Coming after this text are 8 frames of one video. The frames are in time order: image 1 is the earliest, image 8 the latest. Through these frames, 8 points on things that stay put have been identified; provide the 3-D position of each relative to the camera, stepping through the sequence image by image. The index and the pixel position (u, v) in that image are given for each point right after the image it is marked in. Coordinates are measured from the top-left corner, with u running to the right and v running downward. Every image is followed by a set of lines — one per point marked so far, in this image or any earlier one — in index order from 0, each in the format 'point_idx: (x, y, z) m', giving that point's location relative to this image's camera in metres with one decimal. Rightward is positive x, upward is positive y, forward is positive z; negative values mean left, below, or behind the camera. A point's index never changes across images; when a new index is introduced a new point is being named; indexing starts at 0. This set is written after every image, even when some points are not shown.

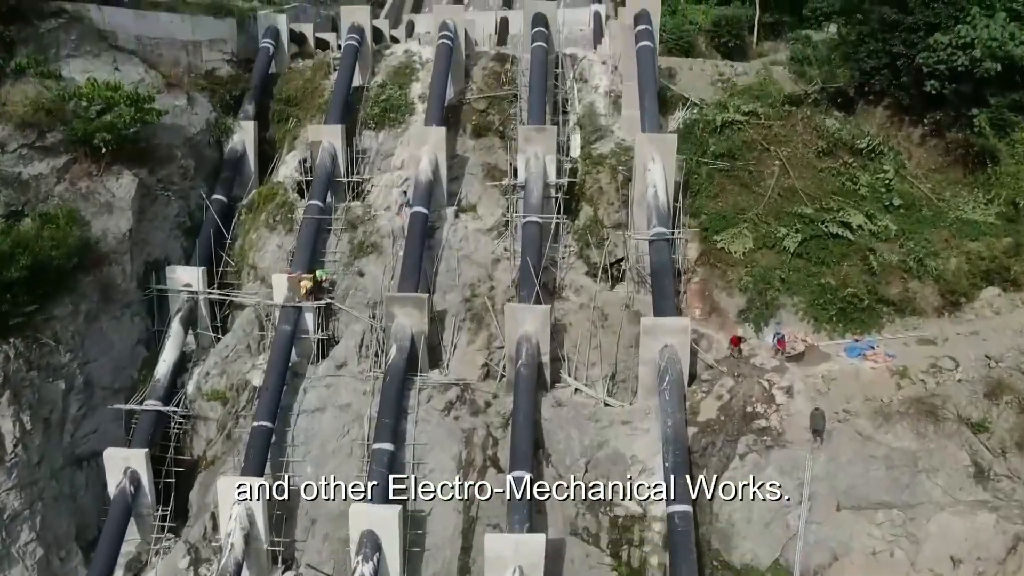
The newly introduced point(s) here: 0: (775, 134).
0: (+5.8, +3.4, +17.2) m
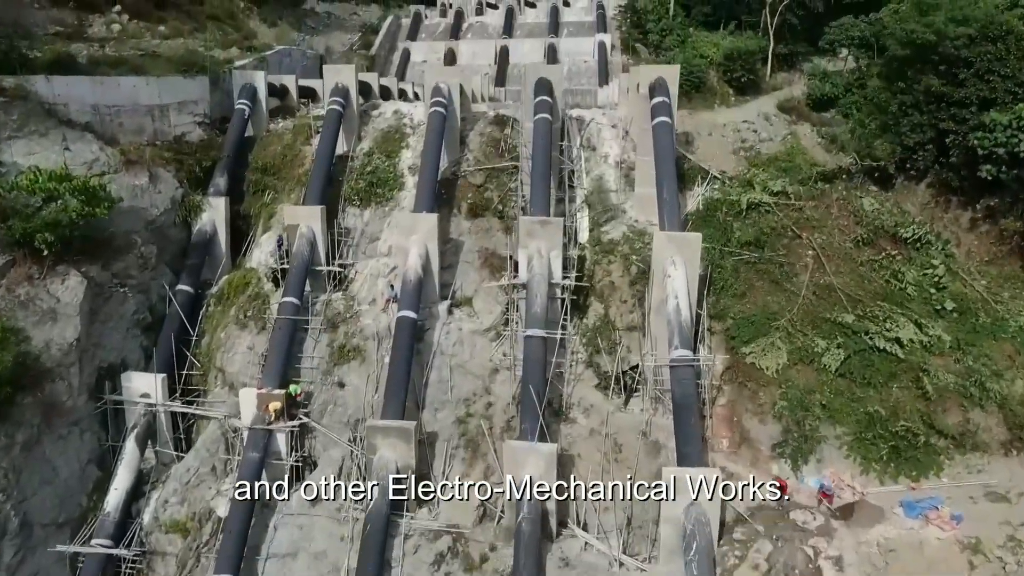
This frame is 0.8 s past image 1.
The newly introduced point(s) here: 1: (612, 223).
0: (+5.8, +1.4, +15.3) m
1: (+2.0, +1.3, +15.8) m
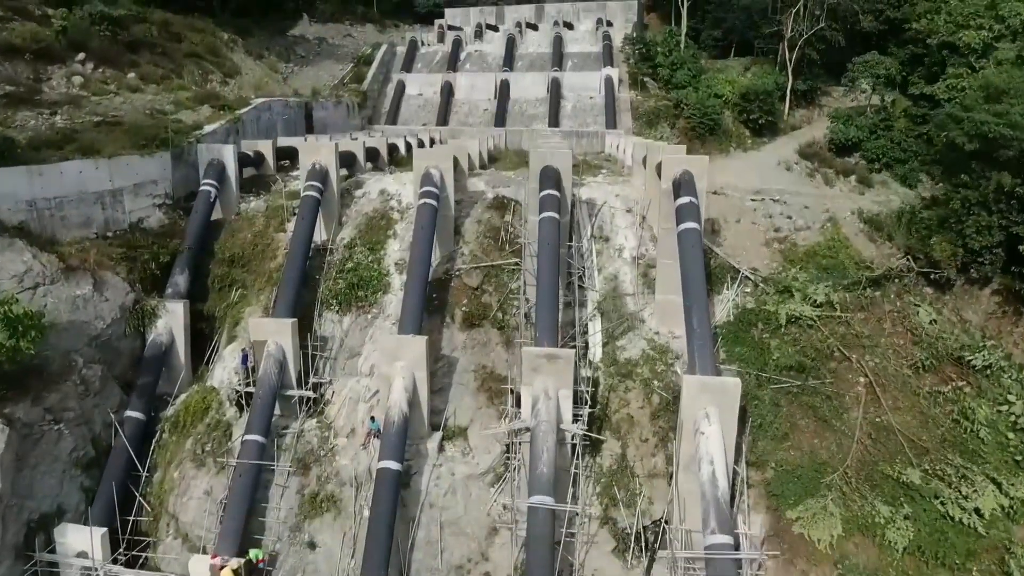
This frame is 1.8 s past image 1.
0: (+5.8, -0.8, +13.2) m
1: (+2.0, -0.9, +13.7) m
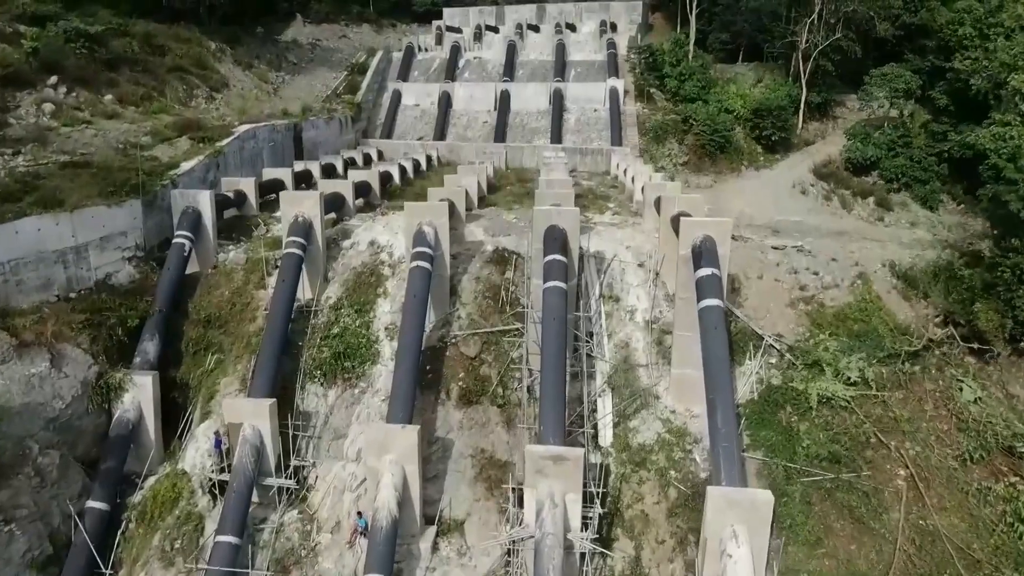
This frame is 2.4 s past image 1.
0: (+5.8, -2.0, +11.9) m
1: (+2.1, -2.0, +12.4) m
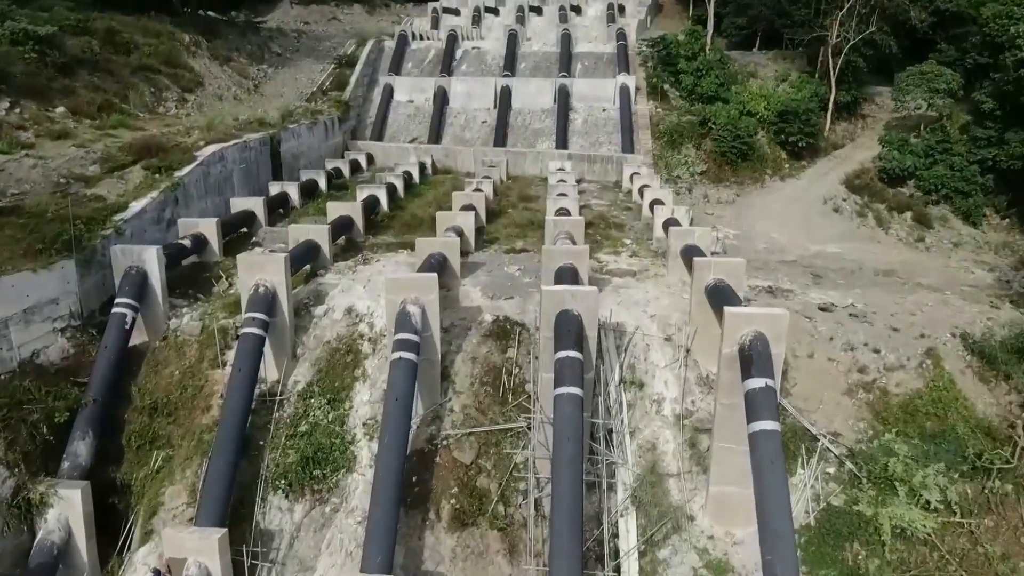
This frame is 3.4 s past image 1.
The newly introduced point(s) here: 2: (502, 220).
0: (+5.9, -3.3, +9.7) m
1: (+2.1, -3.4, +10.2) m
2: (-0.3, +1.6, +19.1) m
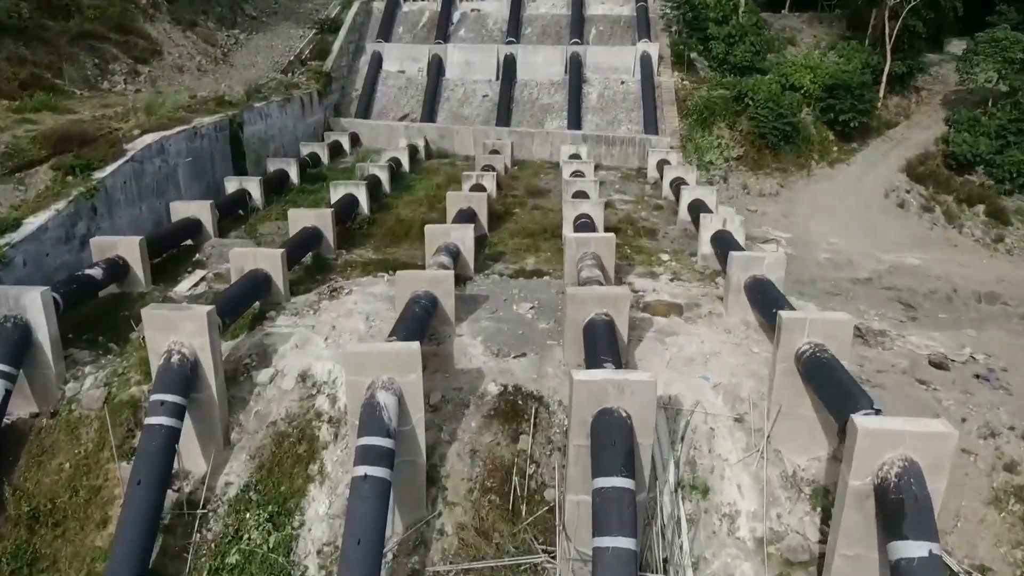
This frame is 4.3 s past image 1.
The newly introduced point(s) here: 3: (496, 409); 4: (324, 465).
0: (+6.0, -4.1, +6.5) m
1: (+2.3, -4.2, +7.0) m
2: (-0.1, +1.2, +15.6) m
3: (-0.2, -1.4, +9.0) m
4: (-2.1, -2.0, +8.6) m
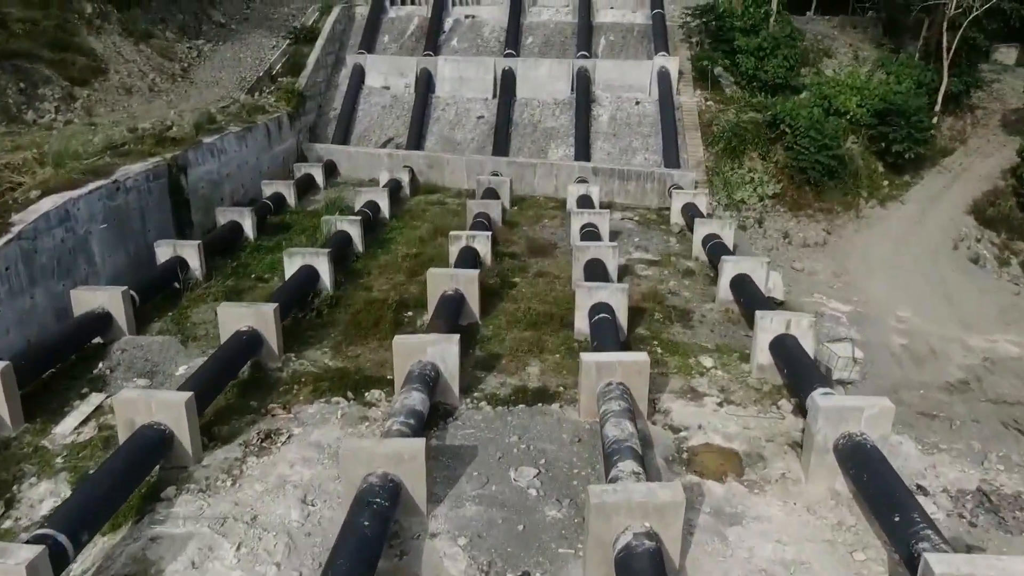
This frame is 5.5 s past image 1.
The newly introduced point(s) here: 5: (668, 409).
0: (+6.0, -5.8, +3.4) m
1: (+2.2, -5.8, +4.0) m
2: (-0.1, -0.3, +12.5) m
3: (-0.2, -3.0, +5.9) m
4: (-2.1, -3.6, +5.6) m
5: (+1.9, -1.5, +9.6) m
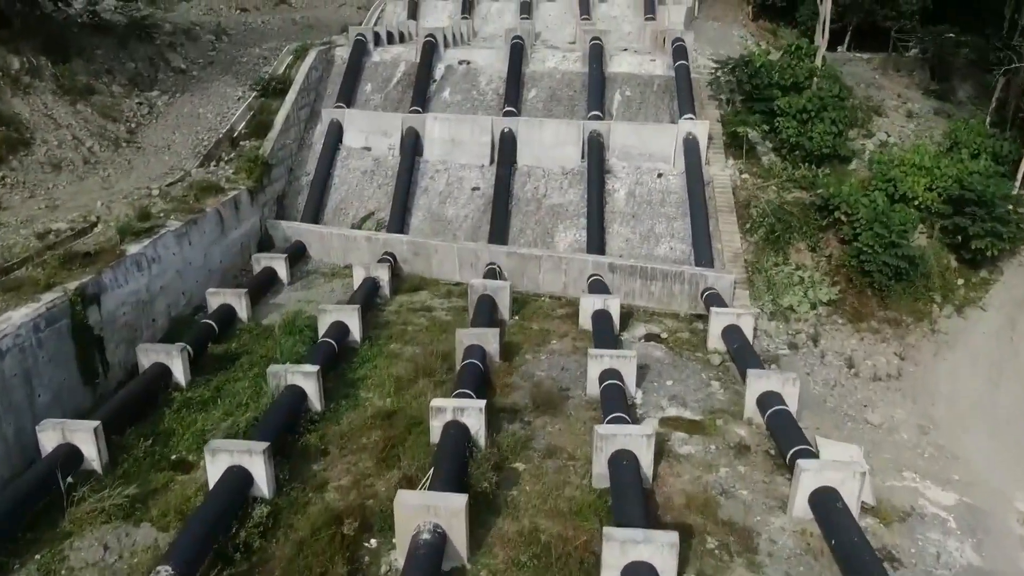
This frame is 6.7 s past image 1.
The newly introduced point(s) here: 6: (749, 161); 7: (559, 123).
0: (+6.0, -8.3, +0.1) m
1: (+2.3, -8.3, +0.7) m
2: (-0.1, -2.8, +9.2) m
3: (-0.2, -5.5, +2.6) m
4: (-2.1, -6.1, +2.3) m
5: (+1.9, -4.0, +6.3) m
6: (+5.7, +3.1, +19.0) m
7: (+1.2, +4.0, +19.4) m
